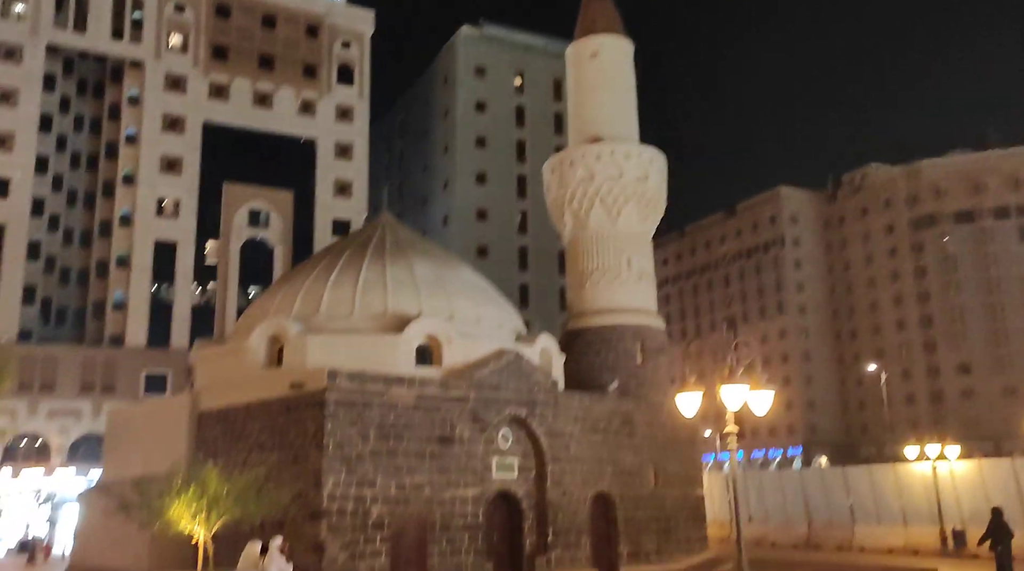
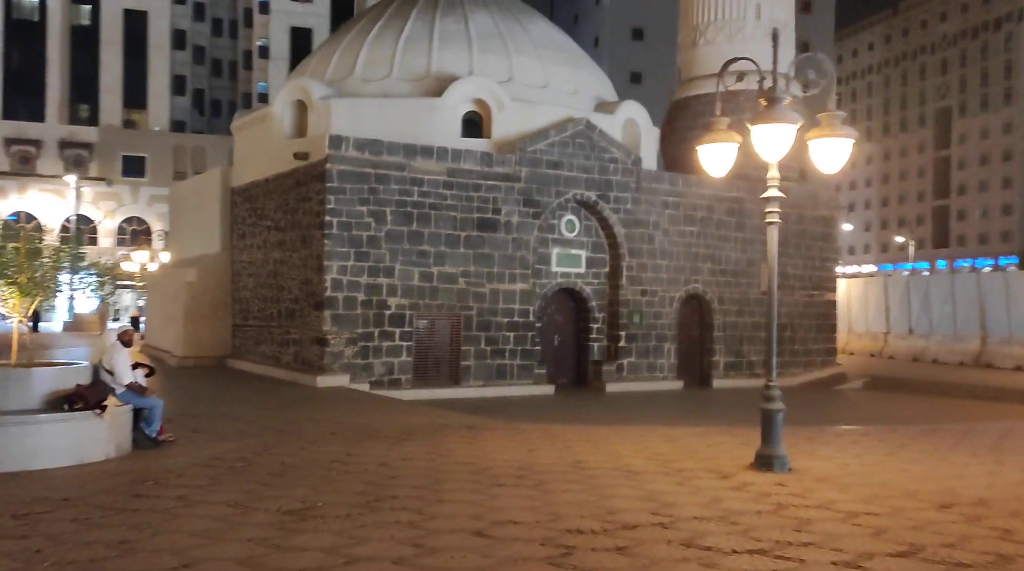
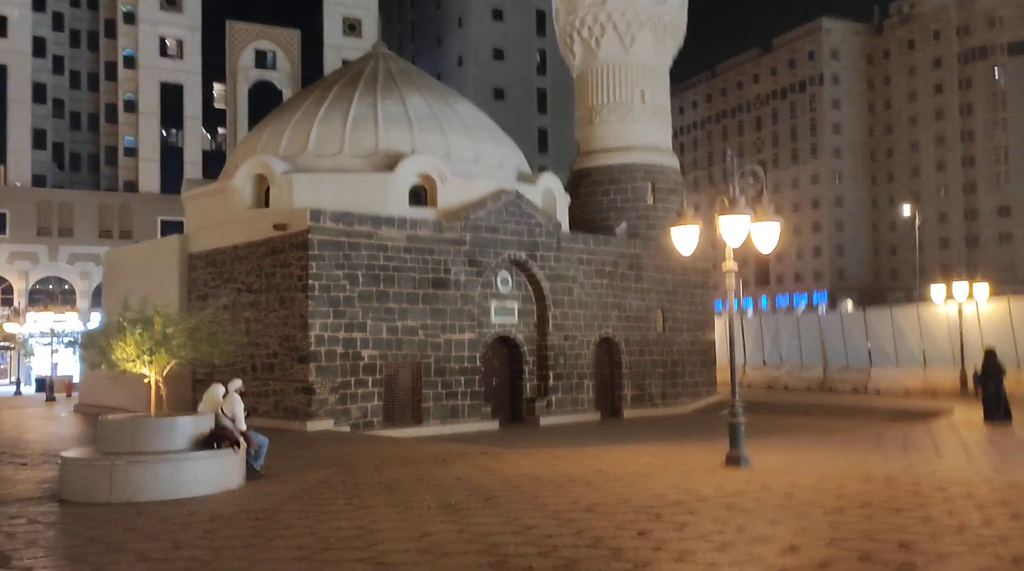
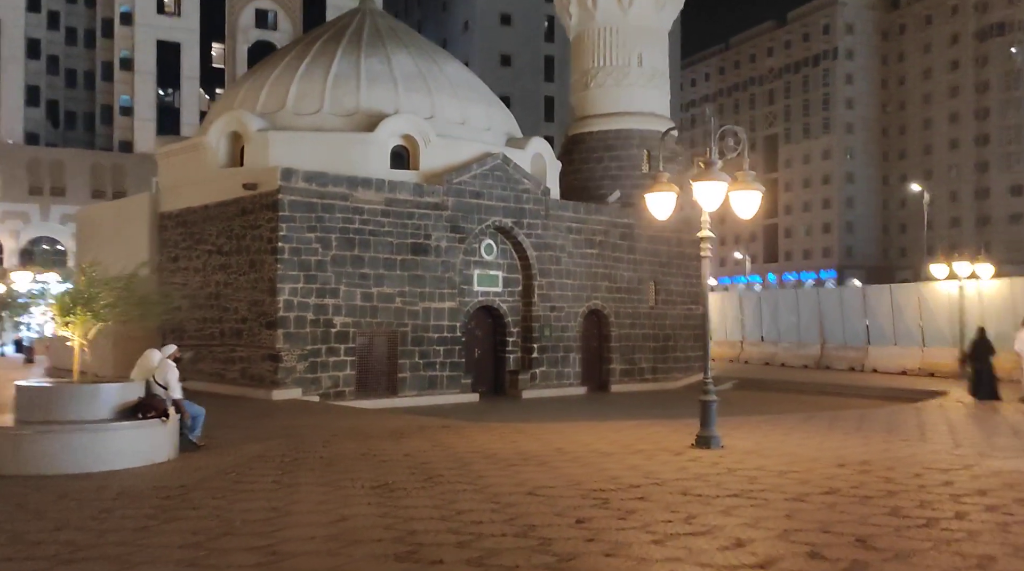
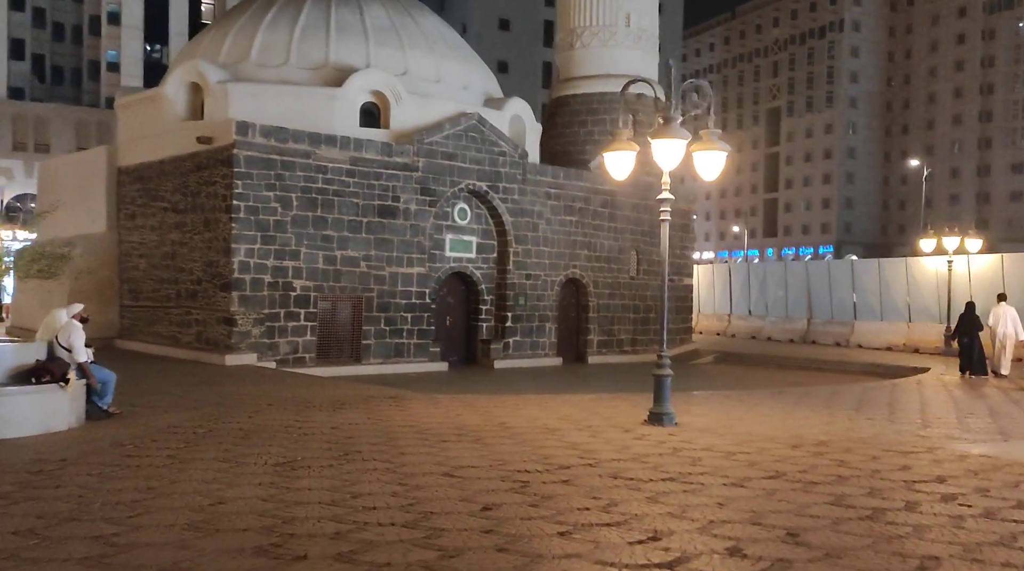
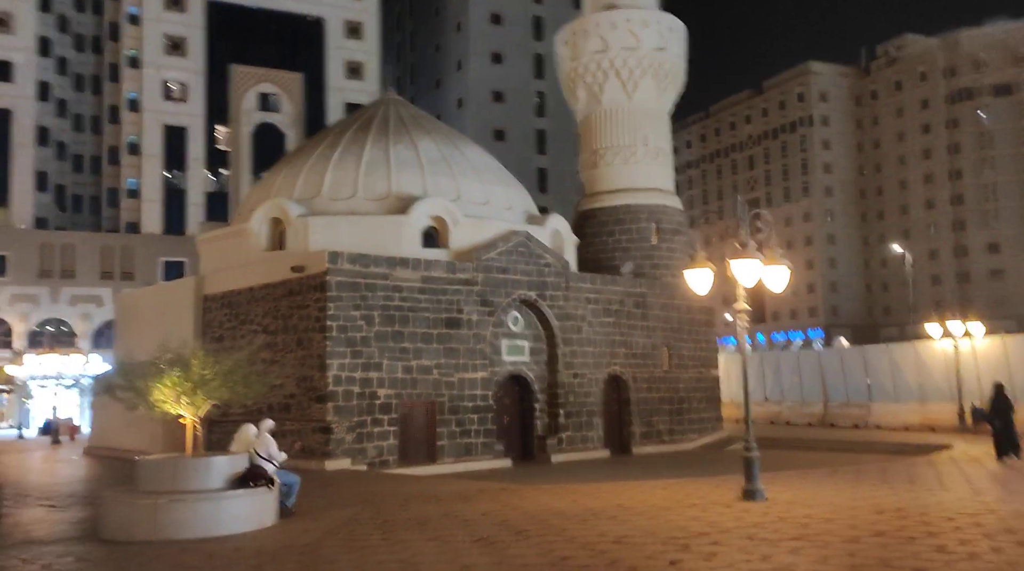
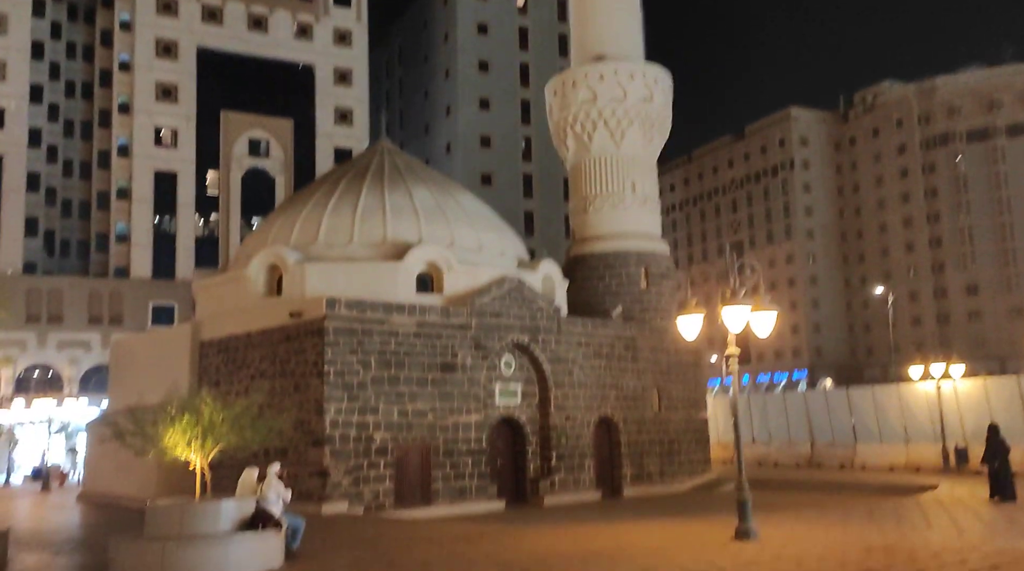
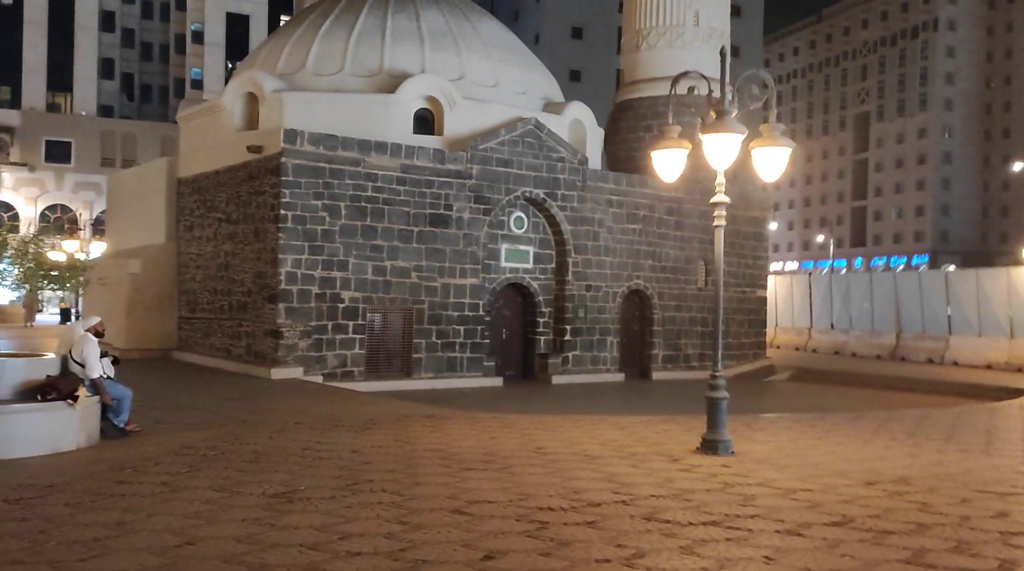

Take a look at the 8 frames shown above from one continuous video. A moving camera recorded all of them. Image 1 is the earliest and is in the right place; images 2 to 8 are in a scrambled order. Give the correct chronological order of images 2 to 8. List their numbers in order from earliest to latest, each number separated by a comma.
7, 6, 3, 4, 5, 8, 2
